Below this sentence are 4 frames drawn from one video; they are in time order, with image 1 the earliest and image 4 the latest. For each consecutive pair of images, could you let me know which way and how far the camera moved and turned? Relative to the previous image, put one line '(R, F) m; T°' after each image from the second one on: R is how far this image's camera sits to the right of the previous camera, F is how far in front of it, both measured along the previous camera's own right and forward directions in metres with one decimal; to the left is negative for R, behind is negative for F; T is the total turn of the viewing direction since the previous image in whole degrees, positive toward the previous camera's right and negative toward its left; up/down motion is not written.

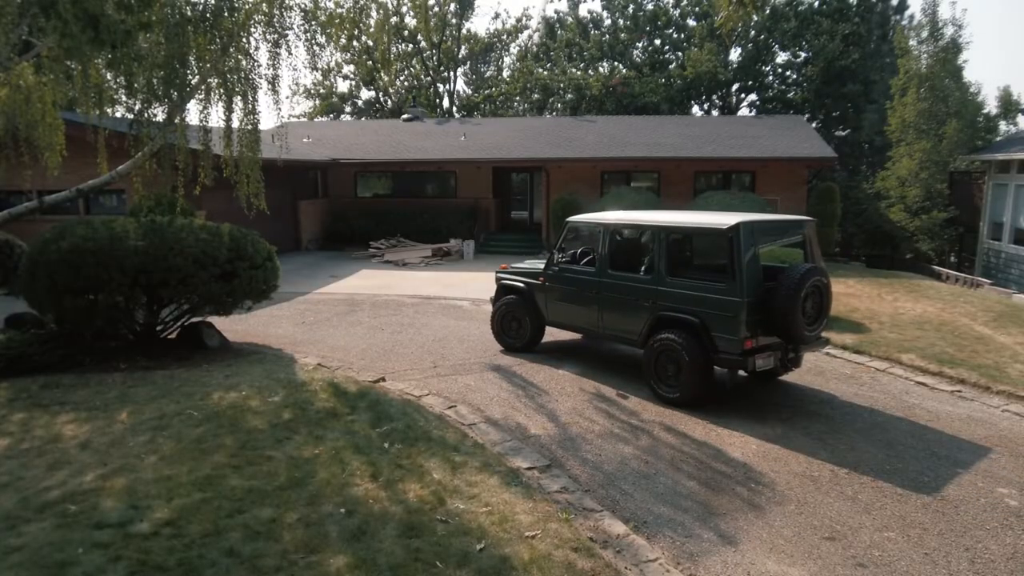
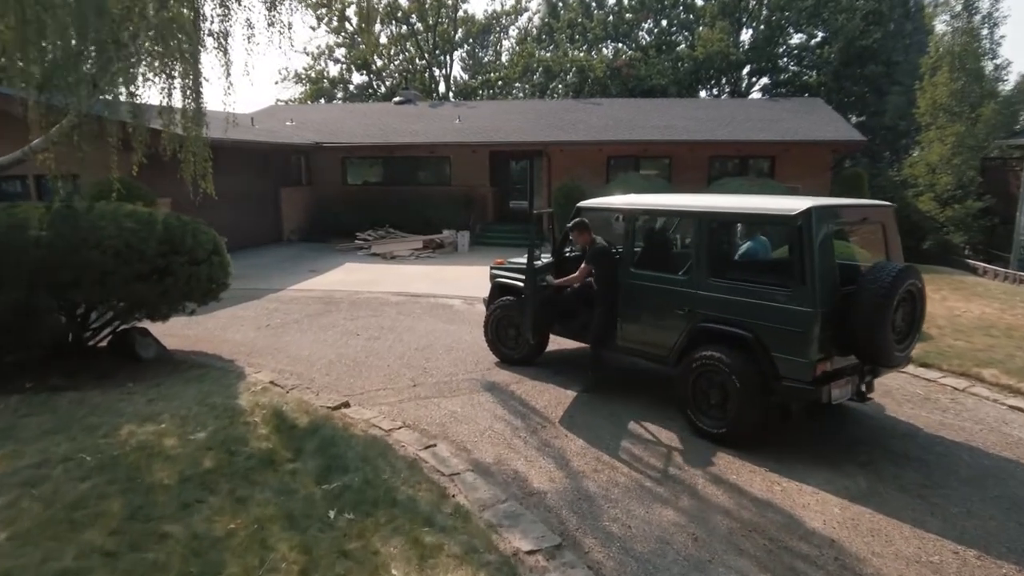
(0.0, +1.3) m; 0°
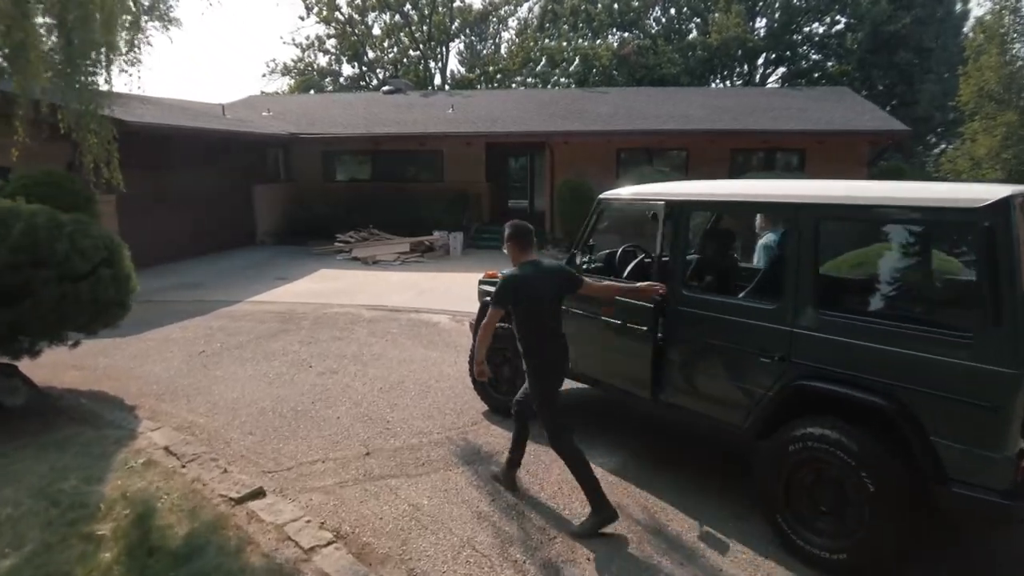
(0.0, +1.7) m; 0°
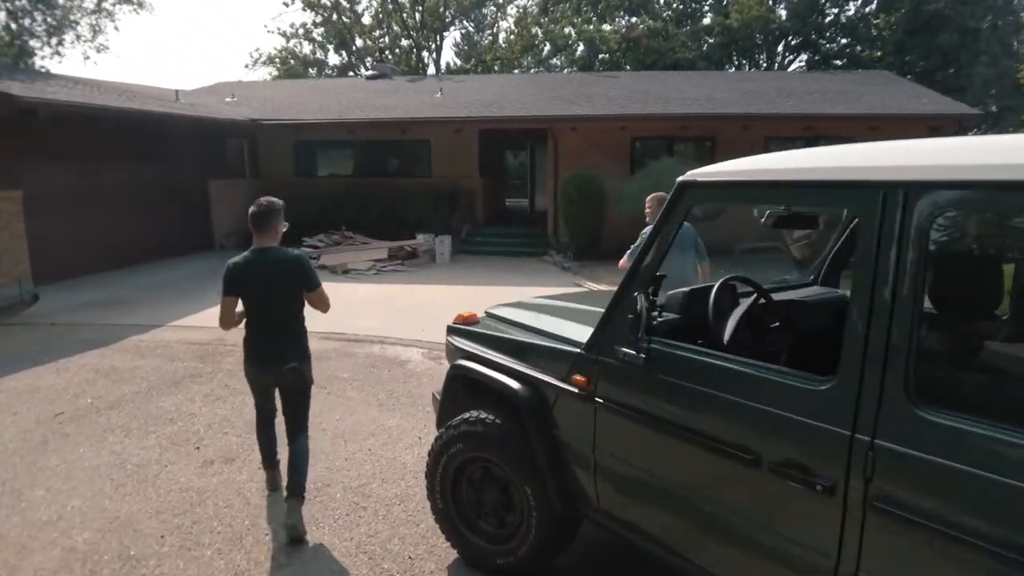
(0.0, +2.0) m; 0°
